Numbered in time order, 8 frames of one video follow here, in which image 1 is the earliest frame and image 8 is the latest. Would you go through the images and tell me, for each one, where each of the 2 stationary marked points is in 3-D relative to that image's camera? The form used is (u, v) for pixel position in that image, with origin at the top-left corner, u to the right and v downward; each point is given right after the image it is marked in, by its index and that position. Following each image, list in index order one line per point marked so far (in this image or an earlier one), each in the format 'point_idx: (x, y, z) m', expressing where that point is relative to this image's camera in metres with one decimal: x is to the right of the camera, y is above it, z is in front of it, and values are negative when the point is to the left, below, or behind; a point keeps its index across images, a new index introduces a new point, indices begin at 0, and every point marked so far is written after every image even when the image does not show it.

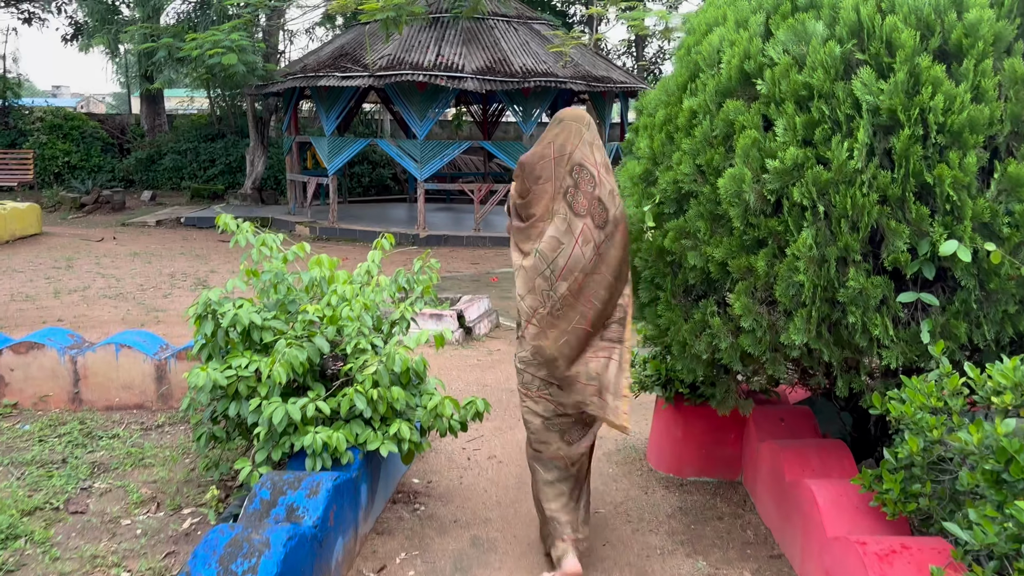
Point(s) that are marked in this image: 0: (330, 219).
0: (-2.5, +0.9, +11.6) m
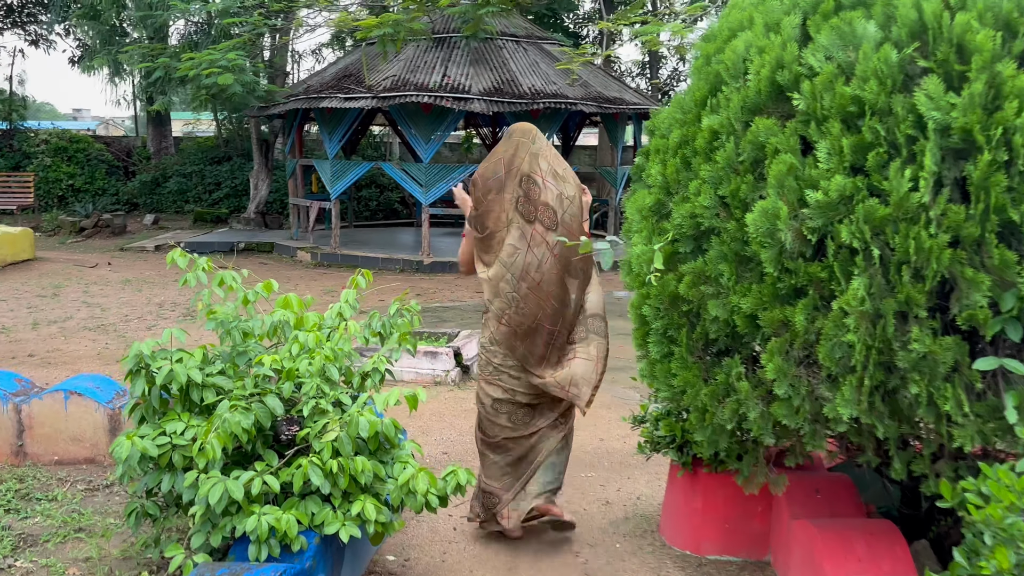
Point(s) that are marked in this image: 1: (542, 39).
0: (-2.4, +0.6, +11.2) m
1: (+0.4, +3.5, +11.9) m
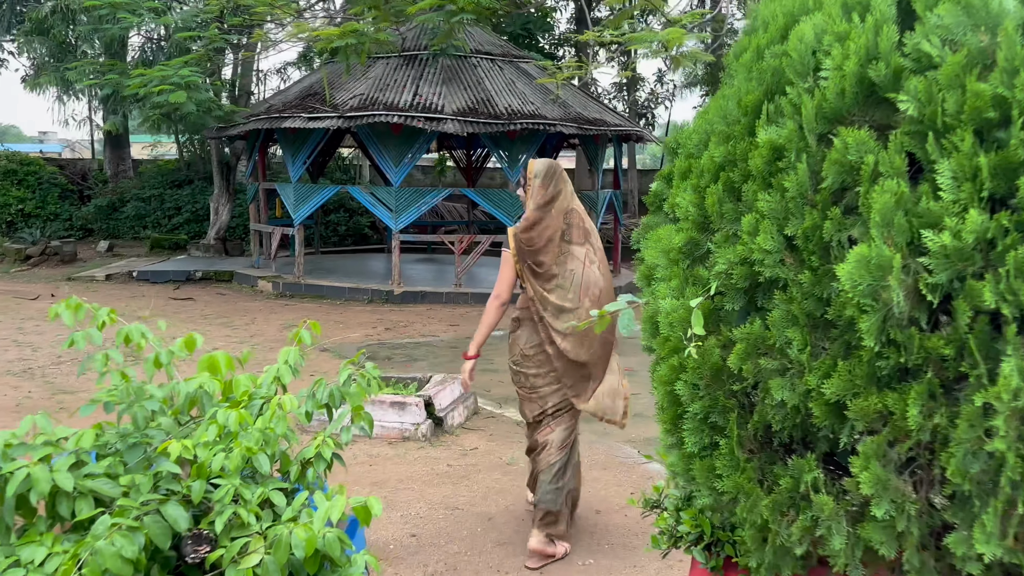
0: (-2.7, +0.2, +10.5) m
1: (+0.1, +3.1, +11.4) m
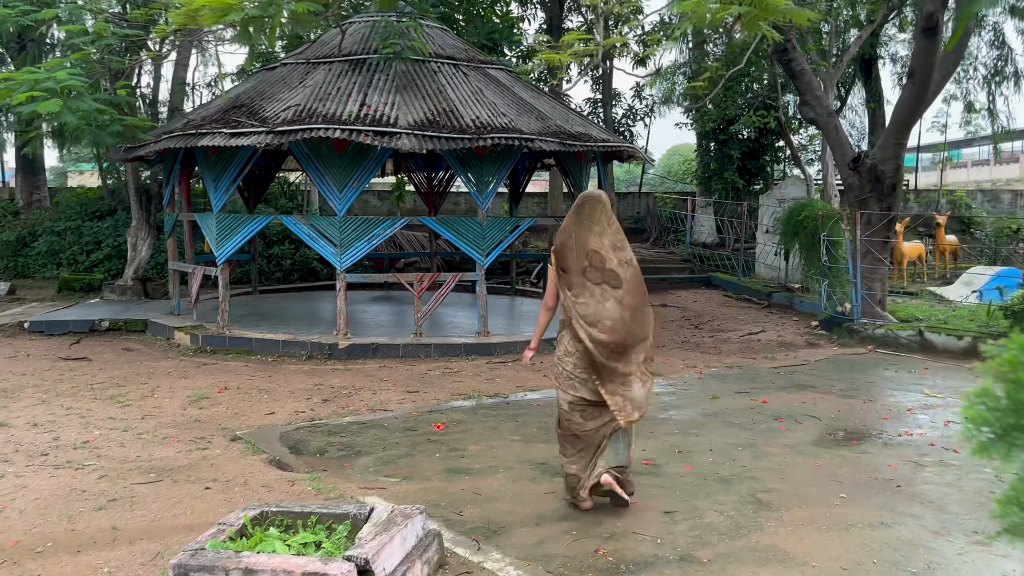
0: (-3.0, -0.4, +8.7) m
1: (-0.3, +2.5, +9.7) m
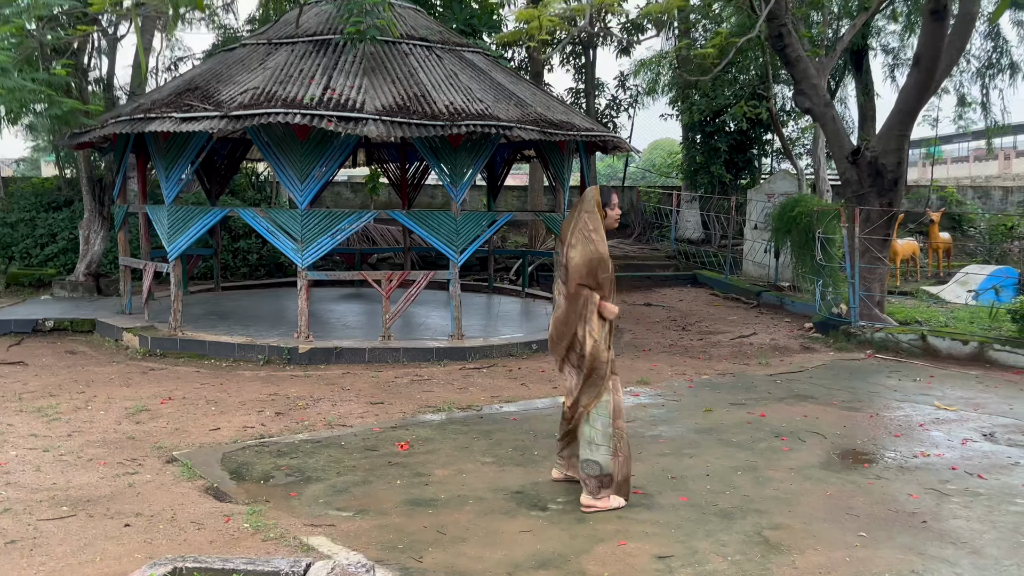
0: (-3.2, -0.3, +8.0) m
1: (-0.5, +2.6, +9.1) m
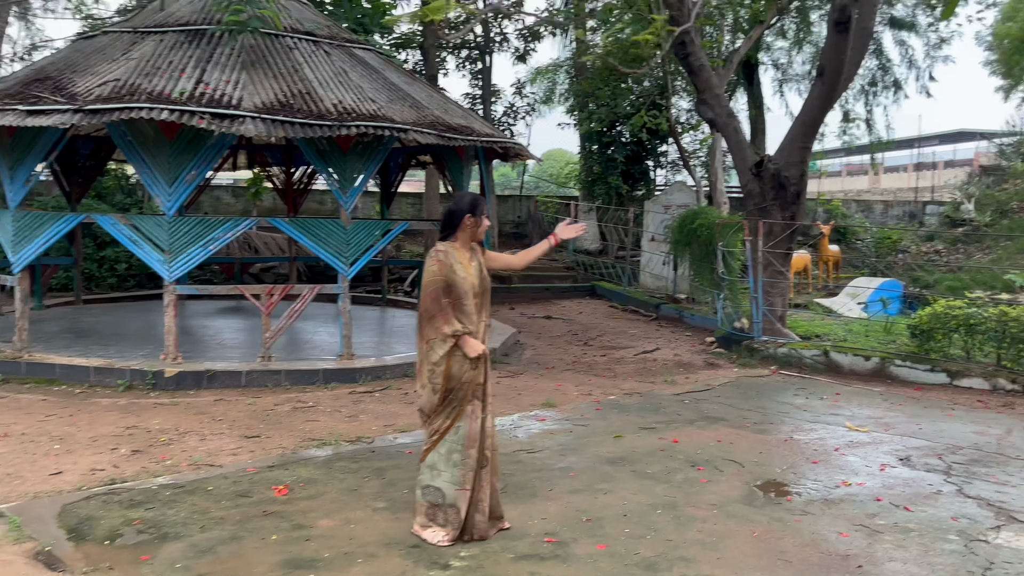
0: (-4.1, -0.5, +7.1) m
1: (-1.6, +2.4, +8.5) m
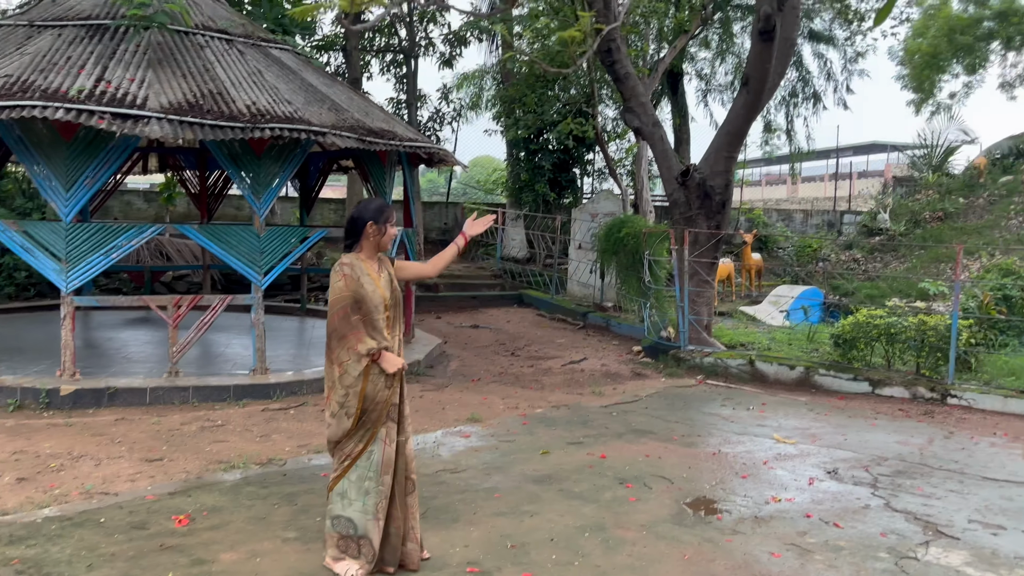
0: (-4.7, -0.6, +6.5) m
1: (-2.3, +2.3, +8.2) m
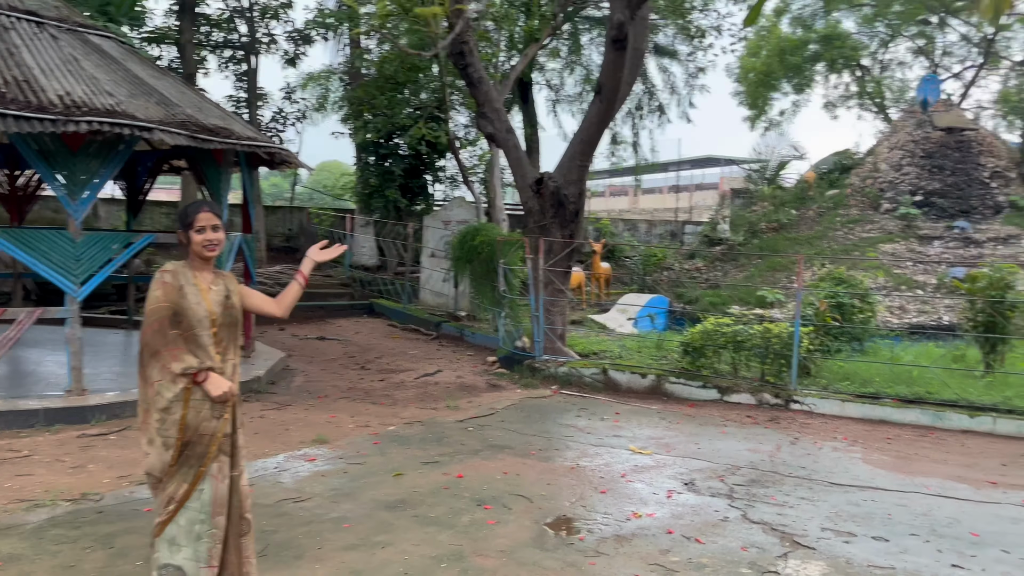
0: (-5.7, -0.6, +5.3) m
1: (-3.7, +2.2, +7.4) m
